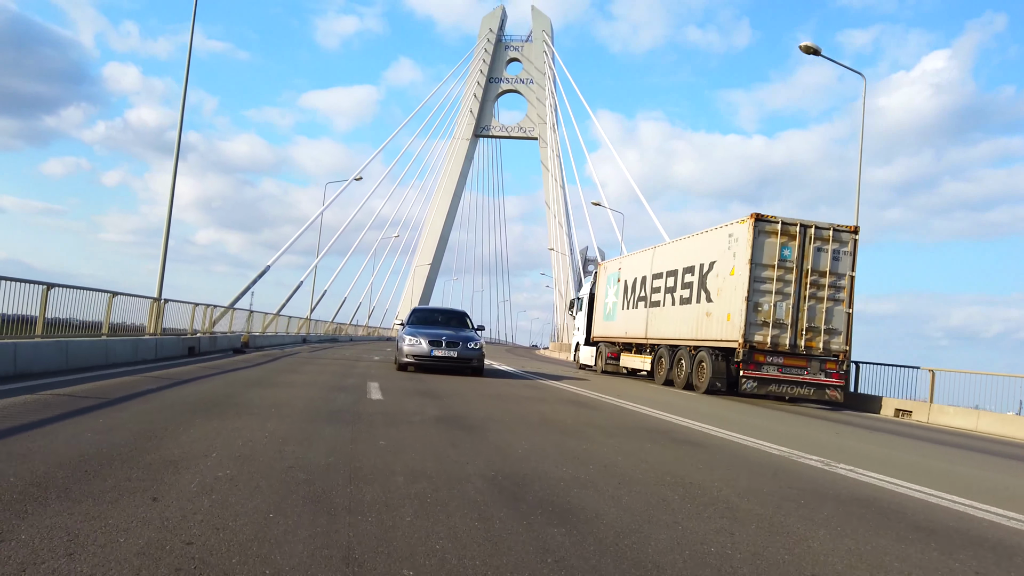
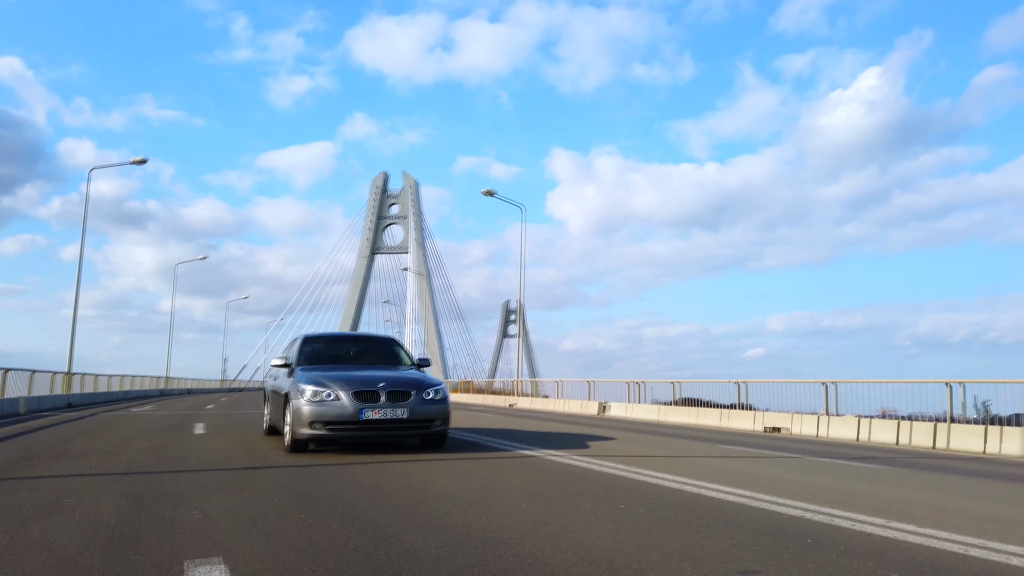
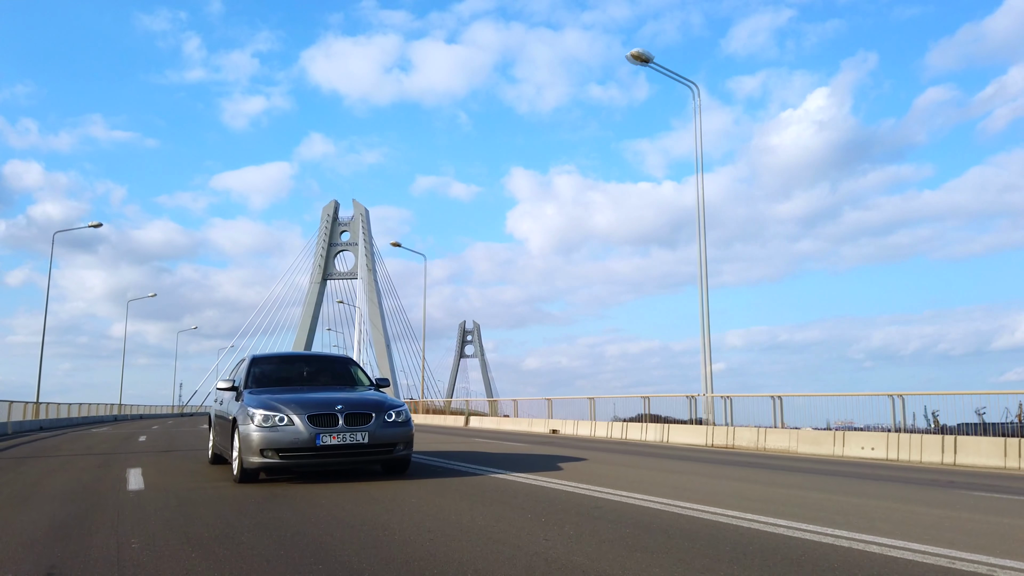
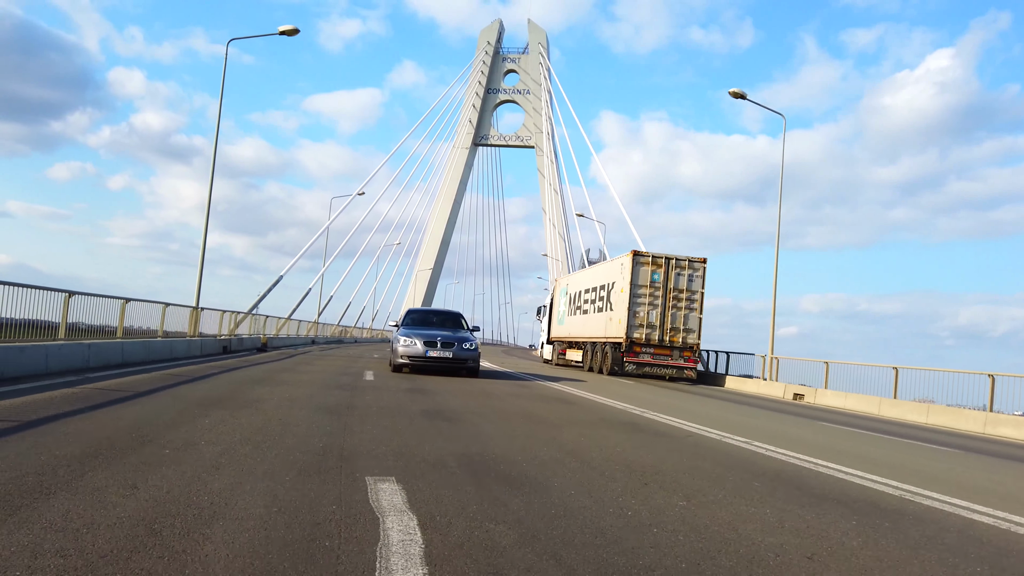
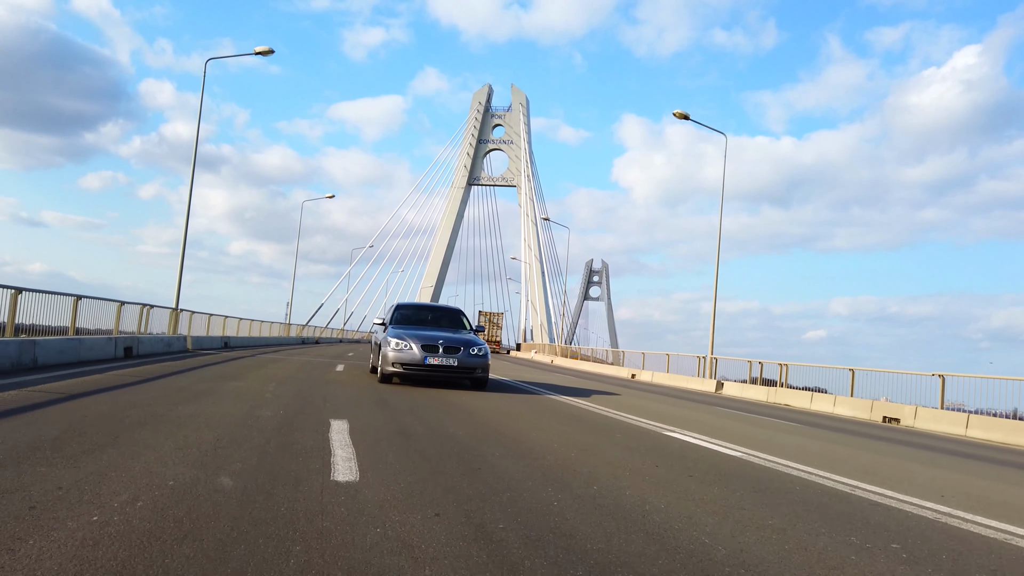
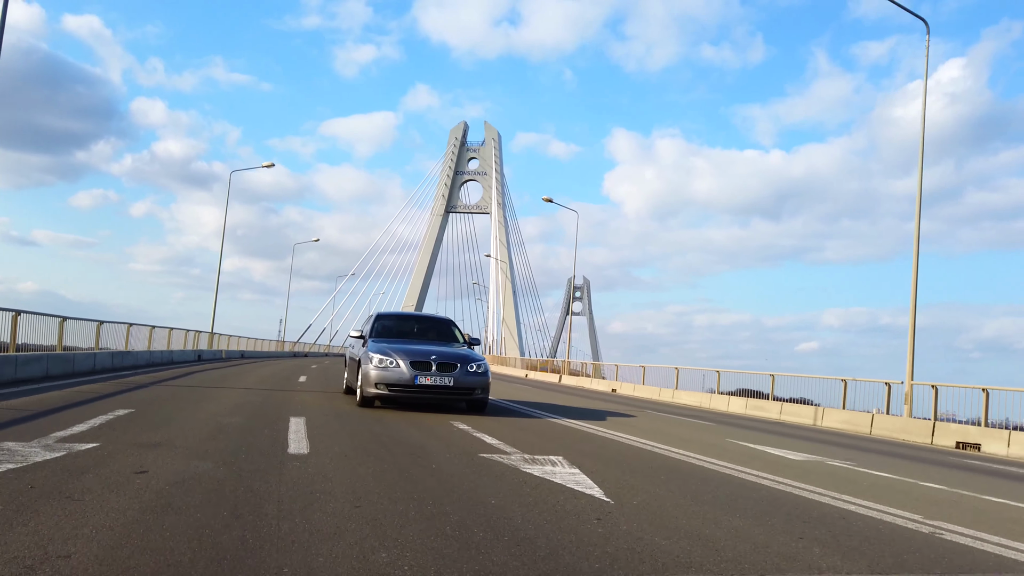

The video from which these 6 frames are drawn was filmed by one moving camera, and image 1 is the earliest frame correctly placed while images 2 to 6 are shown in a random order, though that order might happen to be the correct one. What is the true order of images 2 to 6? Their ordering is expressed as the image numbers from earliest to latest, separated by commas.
4, 5, 6, 2, 3
